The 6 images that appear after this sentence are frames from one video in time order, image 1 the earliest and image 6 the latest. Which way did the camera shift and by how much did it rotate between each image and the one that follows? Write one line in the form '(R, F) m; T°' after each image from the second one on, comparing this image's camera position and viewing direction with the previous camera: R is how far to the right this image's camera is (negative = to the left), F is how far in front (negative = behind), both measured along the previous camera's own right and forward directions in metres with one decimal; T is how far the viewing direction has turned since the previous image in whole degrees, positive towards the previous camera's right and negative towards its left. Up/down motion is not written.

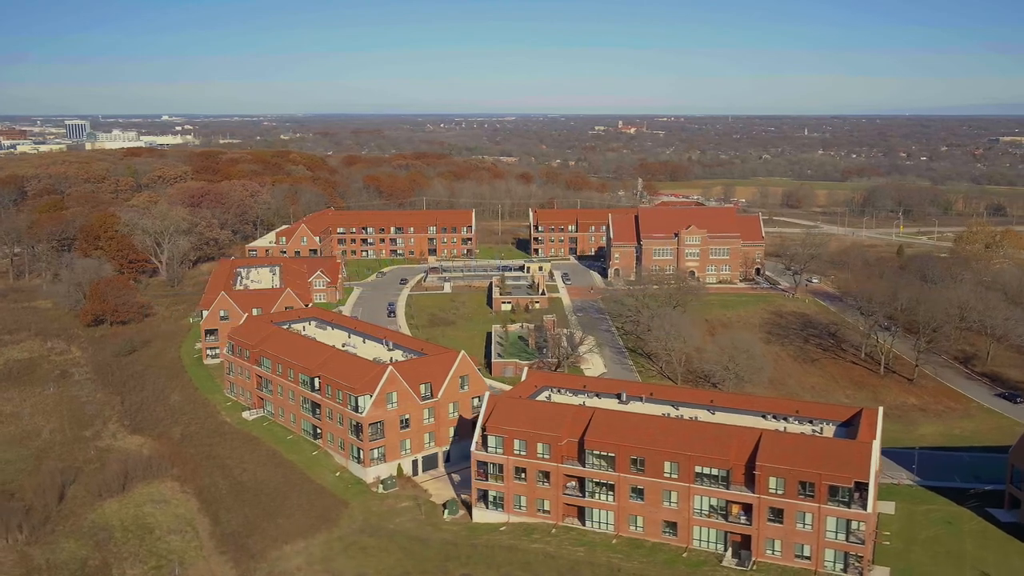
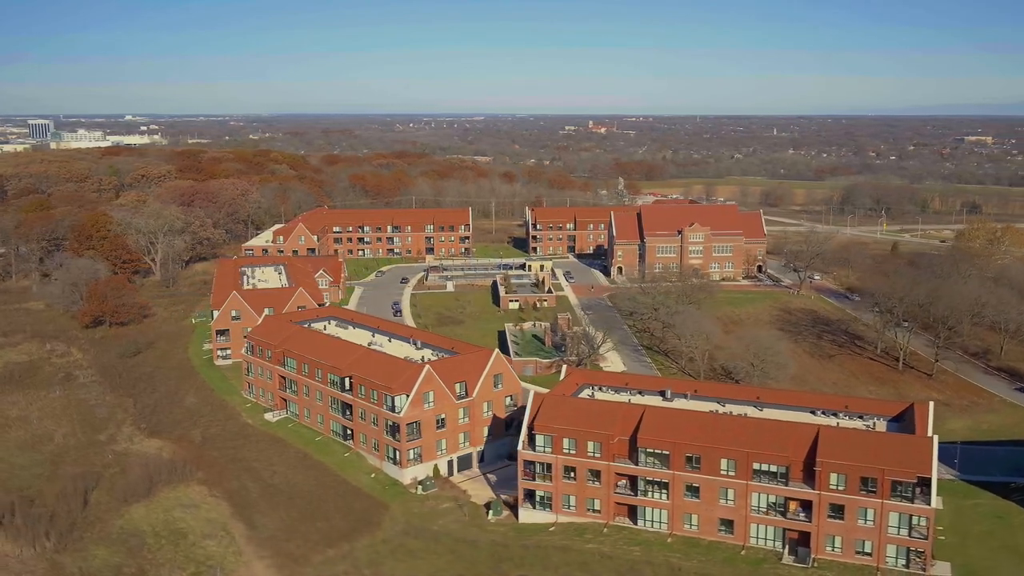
(-3.1, +0.7) m; +2°
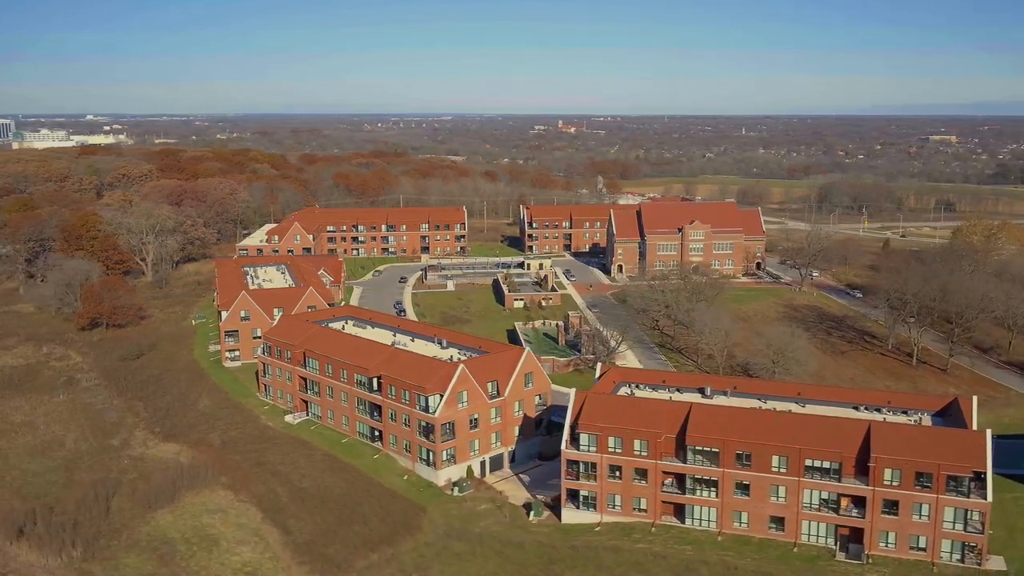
(-2.9, +0.6) m; +2°
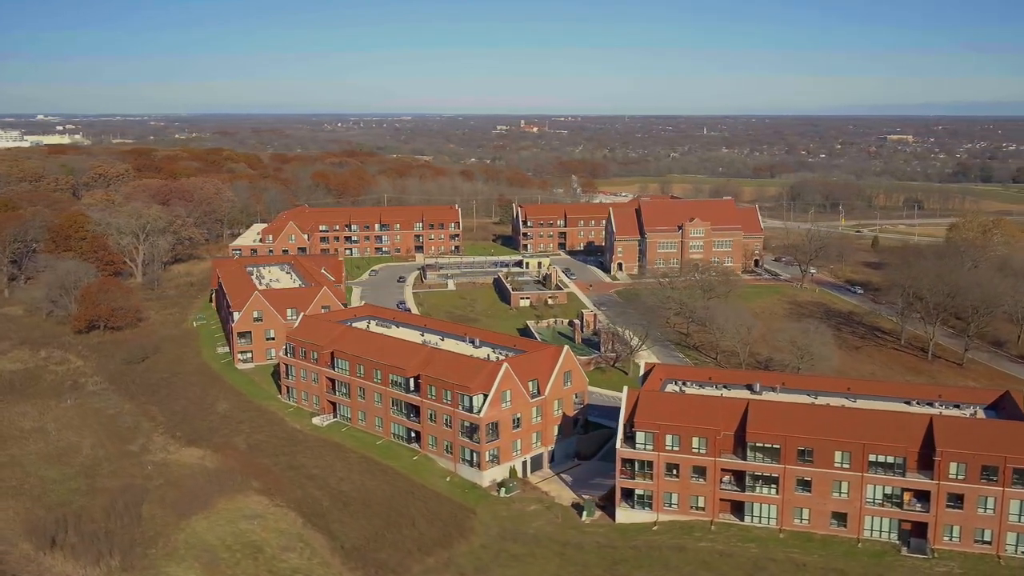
(-3.6, +0.6) m; +2°
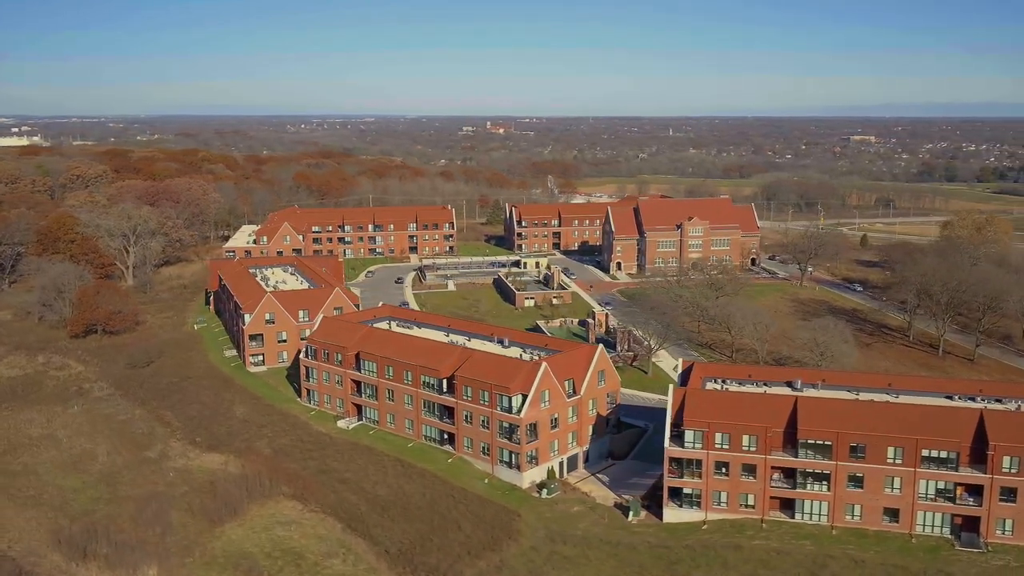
(-3.1, +0.5) m; +2°
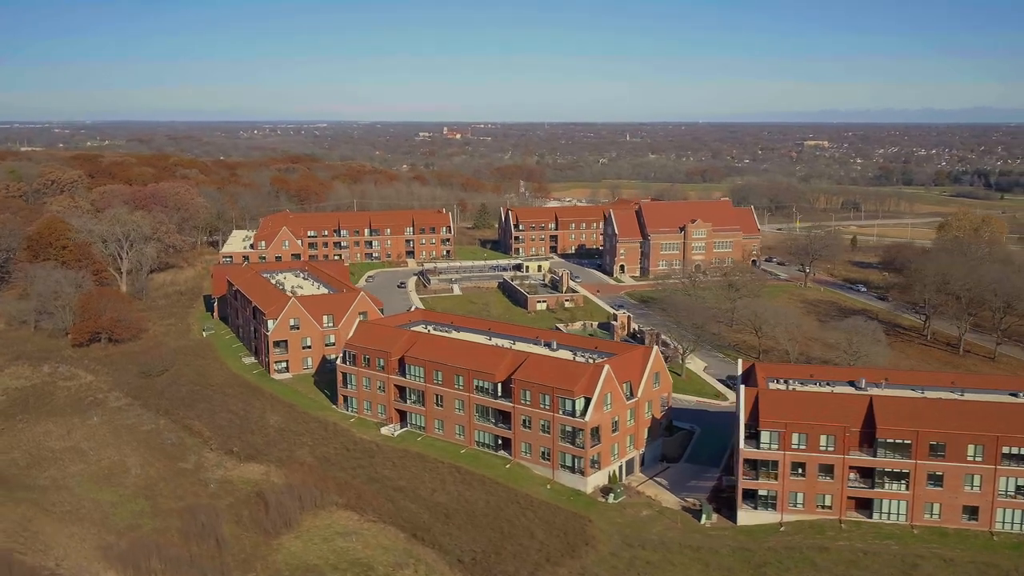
(-4.5, +0.7) m; +2°
